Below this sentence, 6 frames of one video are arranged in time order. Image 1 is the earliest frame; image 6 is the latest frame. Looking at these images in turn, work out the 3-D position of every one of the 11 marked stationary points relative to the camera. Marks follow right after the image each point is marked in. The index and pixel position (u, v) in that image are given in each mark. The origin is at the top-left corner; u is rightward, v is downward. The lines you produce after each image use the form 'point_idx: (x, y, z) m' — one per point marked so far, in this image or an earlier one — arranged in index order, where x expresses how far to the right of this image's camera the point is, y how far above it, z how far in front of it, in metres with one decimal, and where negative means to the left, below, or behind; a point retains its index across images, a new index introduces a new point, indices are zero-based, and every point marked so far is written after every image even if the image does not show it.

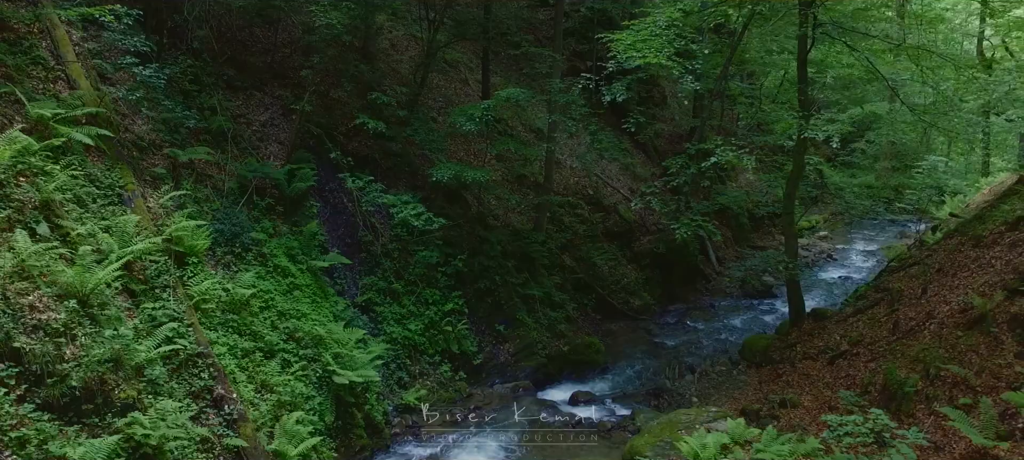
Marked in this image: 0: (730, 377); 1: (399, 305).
0: (+2.9, -2.0, +9.9) m
1: (-1.4, -0.9, +9.2) m
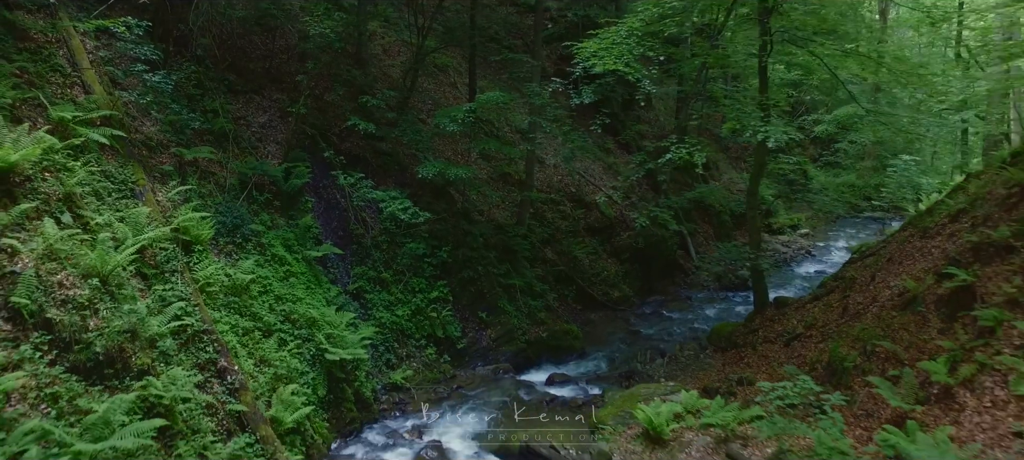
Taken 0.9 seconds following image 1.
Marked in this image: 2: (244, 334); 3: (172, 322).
0: (+2.7, -1.9, +10.6) m
1: (-1.7, -0.8, +9.9) m
2: (-2.7, -1.0, +7.4) m
3: (-3.0, -0.8, +6.5) m
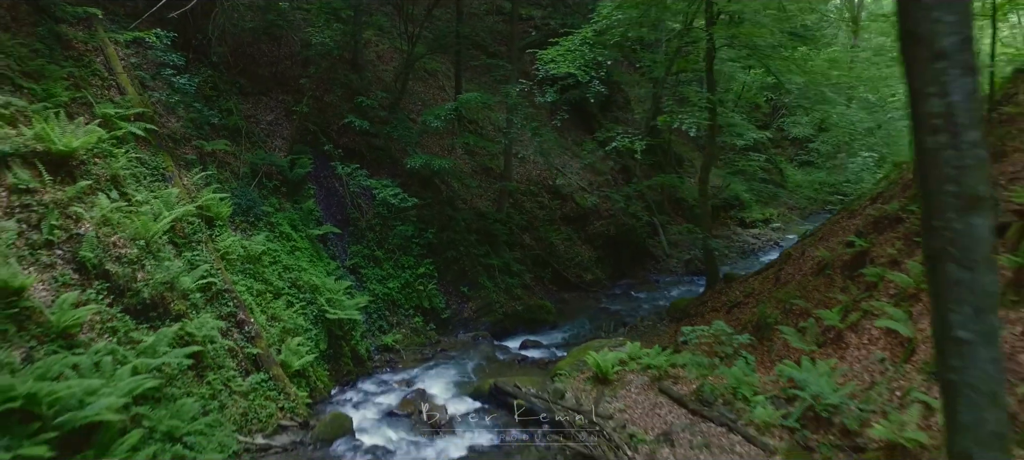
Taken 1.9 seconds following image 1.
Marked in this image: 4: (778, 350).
0: (+2.3, -1.6, +12.0) m
1: (-2.0, -0.6, +11.3) m
2: (-3.0, -0.8, +8.8) m
3: (-3.3, -0.5, +7.9) m
4: (+3.0, -1.4, +8.4) m
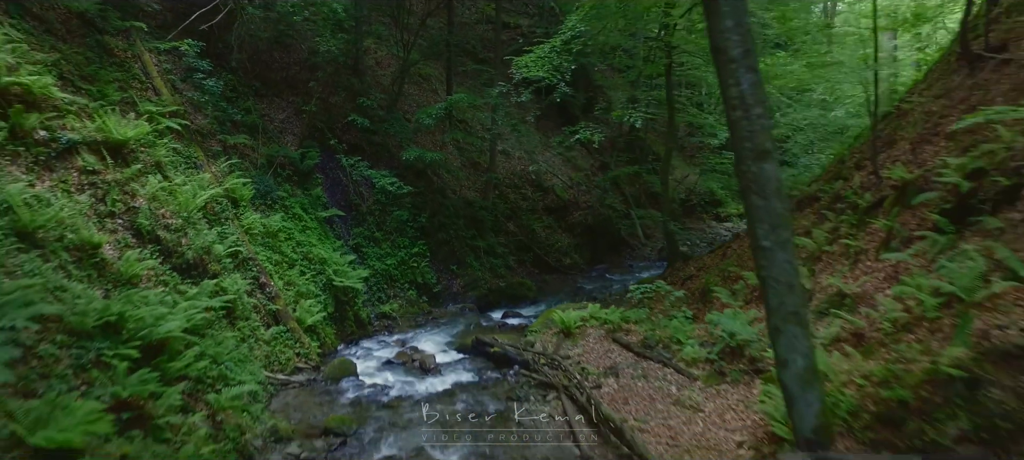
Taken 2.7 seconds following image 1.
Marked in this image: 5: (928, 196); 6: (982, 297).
0: (+2.0, -1.3, +13.6) m
1: (-2.3, -0.3, +12.9) m
2: (-3.3, -0.5, +10.4) m
3: (-3.6, -0.2, +9.5) m
4: (+2.8, -1.1, +10.0) m
5: (+4.2, +0.4, +7.4) m
6: (+3.5, -0.5, +5.6) m
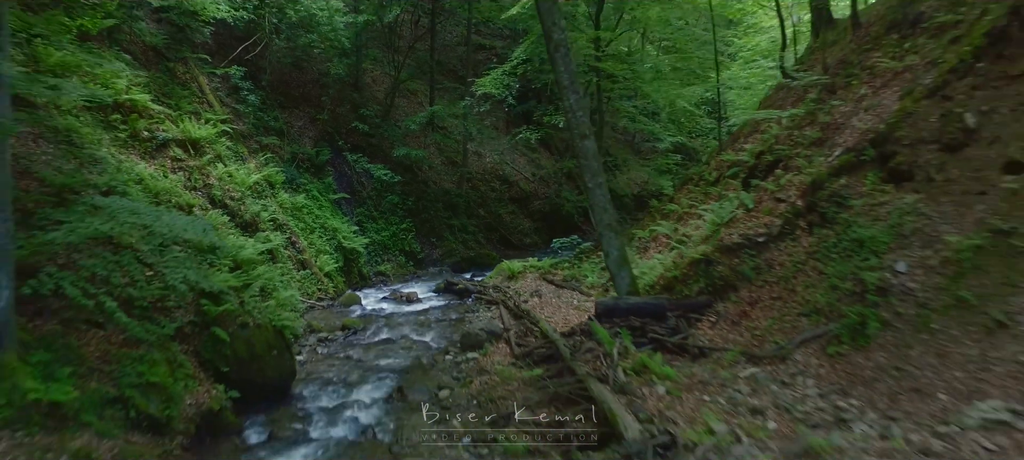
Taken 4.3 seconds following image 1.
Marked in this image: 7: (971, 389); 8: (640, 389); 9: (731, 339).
0: (+1.2, -0.9, +17.5) m
1: (-3.1, +0.1, +16.8) m
2: (-4.1, 0.0, +14.2) m
3: (-4.4, +0.3, +13.3) m
4: (+2.0, -0.6, +13.9) m
5: (+3.4, +0.9, +11.3) m
6: (+2.8, +0.1, +9.6) m
7: (+3.3, -1.1, +5.2) m
8: (+1.1, -1.4, +6.3) m
9: (+2.3, -1.1, +7.6) m
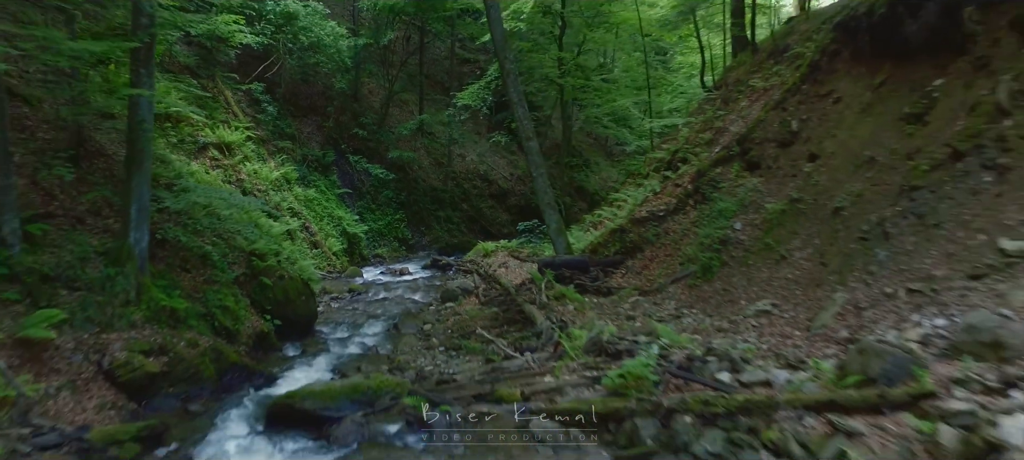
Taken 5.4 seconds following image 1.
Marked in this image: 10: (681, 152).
0: (+0.6, -0.6, +20.6) m
1: (-3.7, +0.4, +19.8) m
2: (-4.7, +0.3, +17.2) m
3: (-5.0, +0.6, +16.3) m
4: (+1.4, -0.2, +17.0) m
5: (+2.9, +1.3, +14.4) m
6: (+2.3, +0.5, +12.6) m
7: (+2.8, -0.7, +8.3) m
8: (+0.6, -1.0, +9.3) m
9: (+1.7, -0.7, +10.7) m
10: (+3.1, +1.4, +13.3) m
